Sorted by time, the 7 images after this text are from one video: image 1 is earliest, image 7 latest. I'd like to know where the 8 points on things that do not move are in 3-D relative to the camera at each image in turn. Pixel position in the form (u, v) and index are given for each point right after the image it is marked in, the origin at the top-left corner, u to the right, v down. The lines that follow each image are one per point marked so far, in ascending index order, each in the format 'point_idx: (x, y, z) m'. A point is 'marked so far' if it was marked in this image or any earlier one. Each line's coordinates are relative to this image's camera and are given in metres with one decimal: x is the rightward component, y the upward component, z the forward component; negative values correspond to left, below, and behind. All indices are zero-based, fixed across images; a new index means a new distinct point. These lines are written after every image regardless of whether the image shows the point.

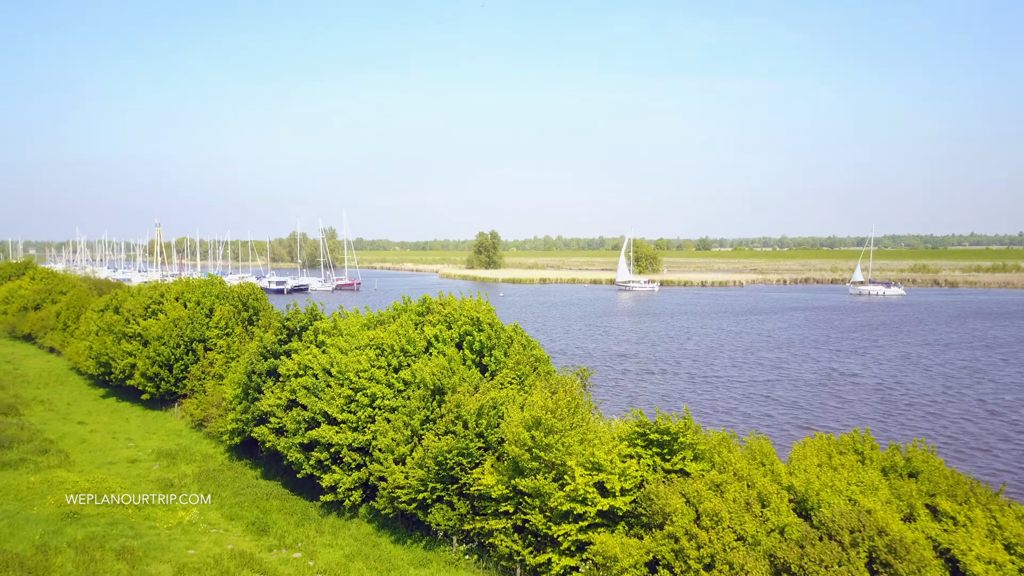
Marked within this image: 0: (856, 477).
0: (+8.3, -4.5, +16.5) m
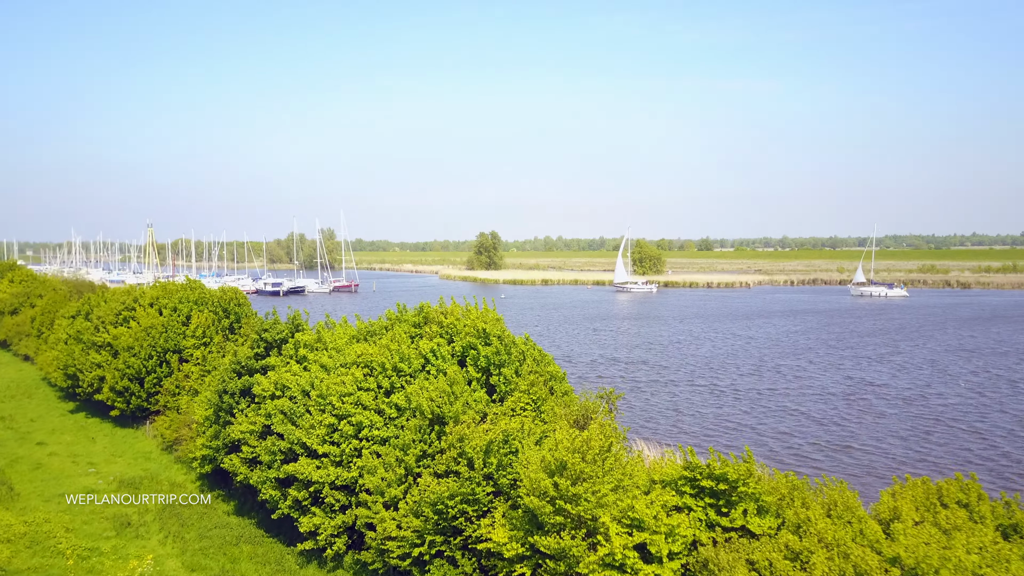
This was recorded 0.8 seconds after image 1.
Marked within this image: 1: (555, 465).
0: (+8.7, -4.7, +12.8) m
1: (+1.0, -4.0, +15.7) m
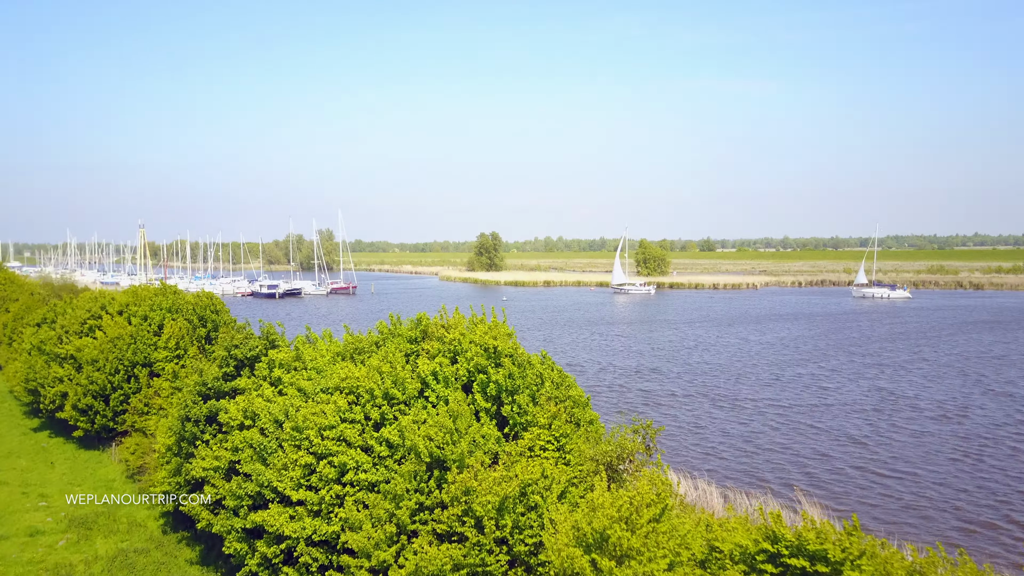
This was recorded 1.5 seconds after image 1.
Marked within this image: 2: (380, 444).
0: (+9.1, -5.0, +9.1) m
1: (+1.4, -4.3, +11.9) m
2: (-3.2, -3.8, +16.7) m
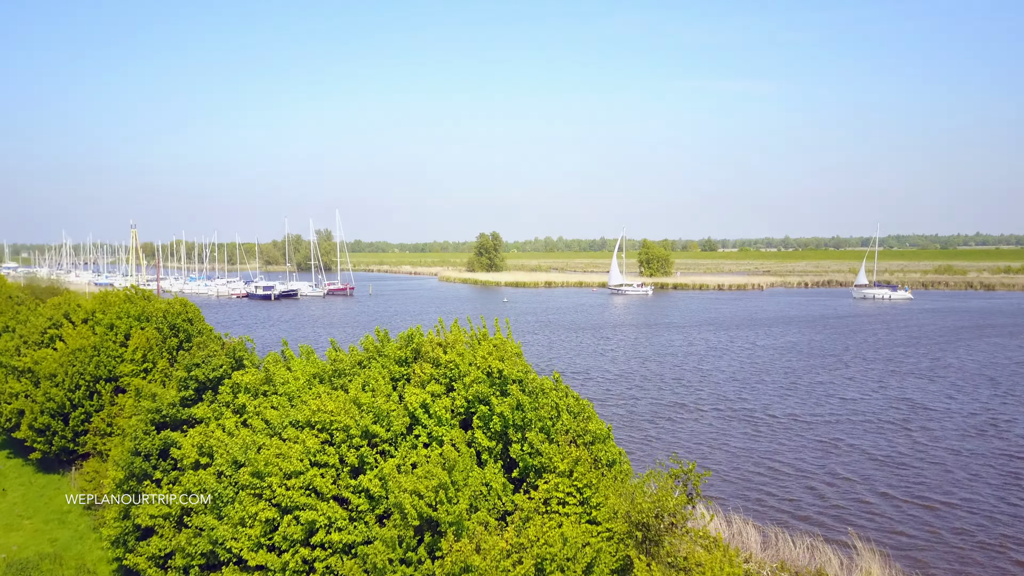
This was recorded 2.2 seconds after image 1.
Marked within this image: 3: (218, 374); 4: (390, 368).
0: (+9.3, -5.2, +5.9) m
1: (+1.6, -4.5, +8.7) m
2: (-3.0, -4.0, +13.5) m
3: (-8.4, -2.4, +19.7) m
4: (-3.0, -2.0, +16.7) m
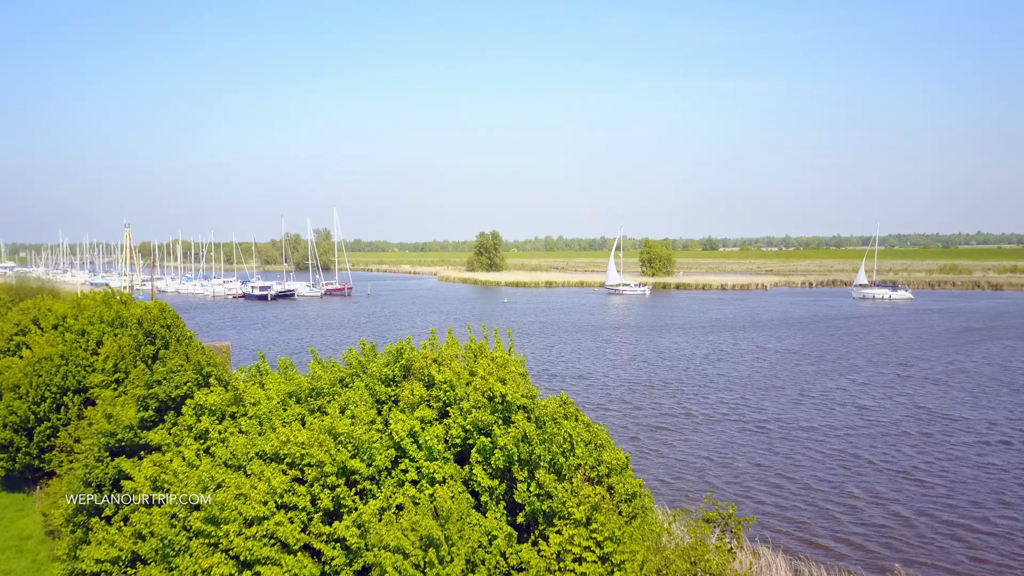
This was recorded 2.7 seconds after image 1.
0: (+9.3, -5.4, +3.6) m
1: (+1.7, -4.7, +6.5) m
2: (-2.9, -4.2, +11.2) m
3: (-8.3, -2.6, +17.5) m
4: (-2.9, -2.2, +14.5) m
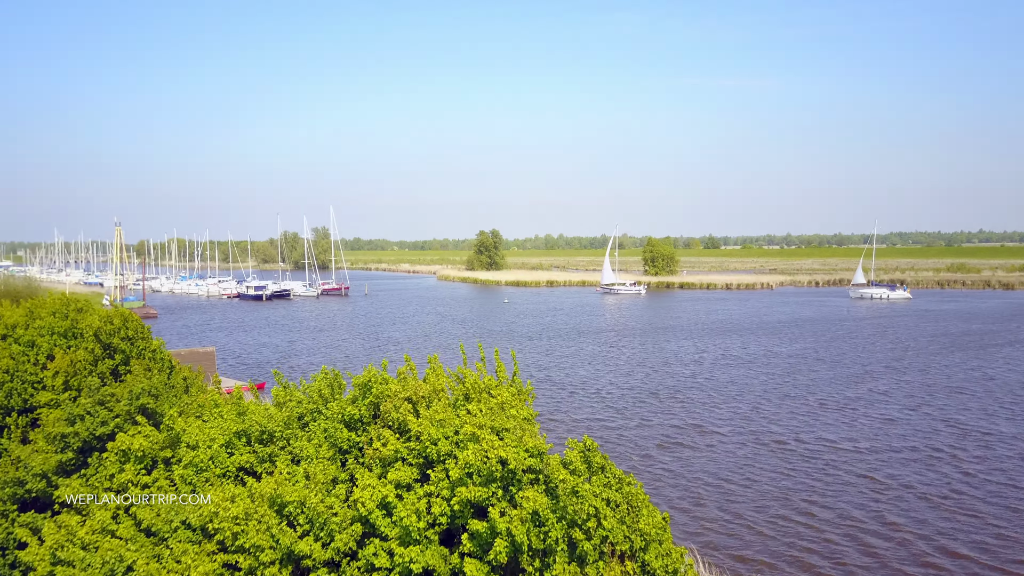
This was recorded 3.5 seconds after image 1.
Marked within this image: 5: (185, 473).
0: (+9.4, -5.7, +0.5) m
1: (+1.7, -5.0, +3.4) m
2: (-2.8, -4.5, +8.1) m
3: (-8.2, -2.9, +14.4) m
4: (-2.8, -2.4, +11.4) m
5: (-5.5, -3.1, +11.3) m
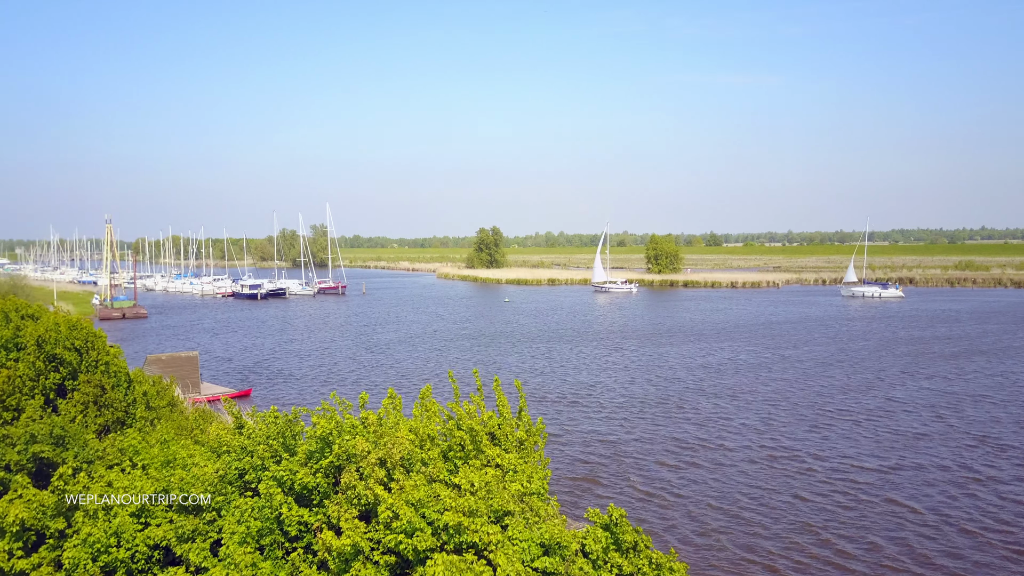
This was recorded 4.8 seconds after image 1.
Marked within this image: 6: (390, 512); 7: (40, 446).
0: (+9.6, -5.9, -2.6) m
1: (+1.9, -5.2, +0.2) m
2: (-2.7, -4.7, +5.0) m
3: (-8.1, -3.0, +11.2) m
4: (-2.7, -2.6, +8.2) m
5: (-5.4, -3.3, +8.2) m
6: (-1.2, -2.2, +7.3) m
7: (-7.9, -2.6, +12.4) m
